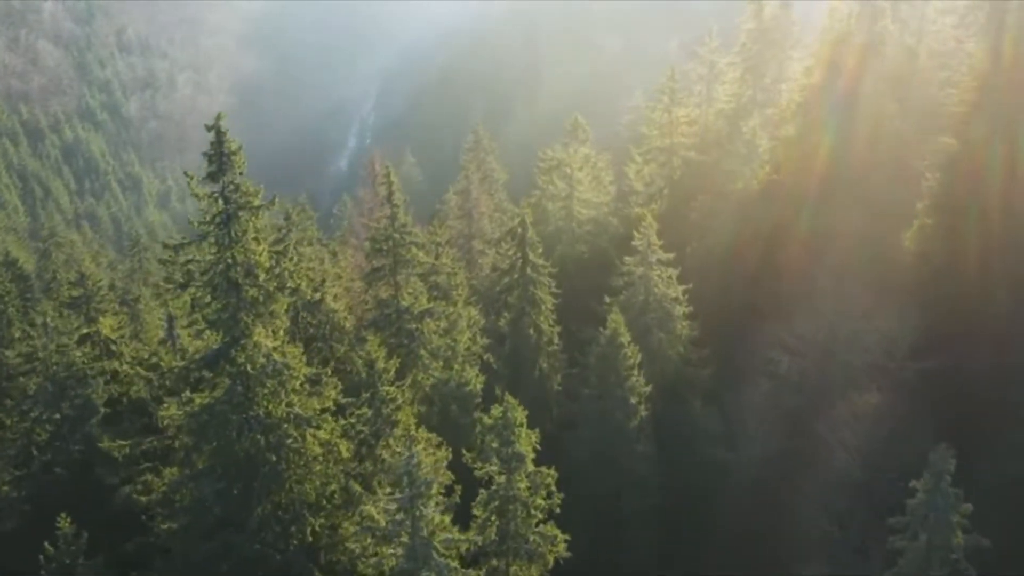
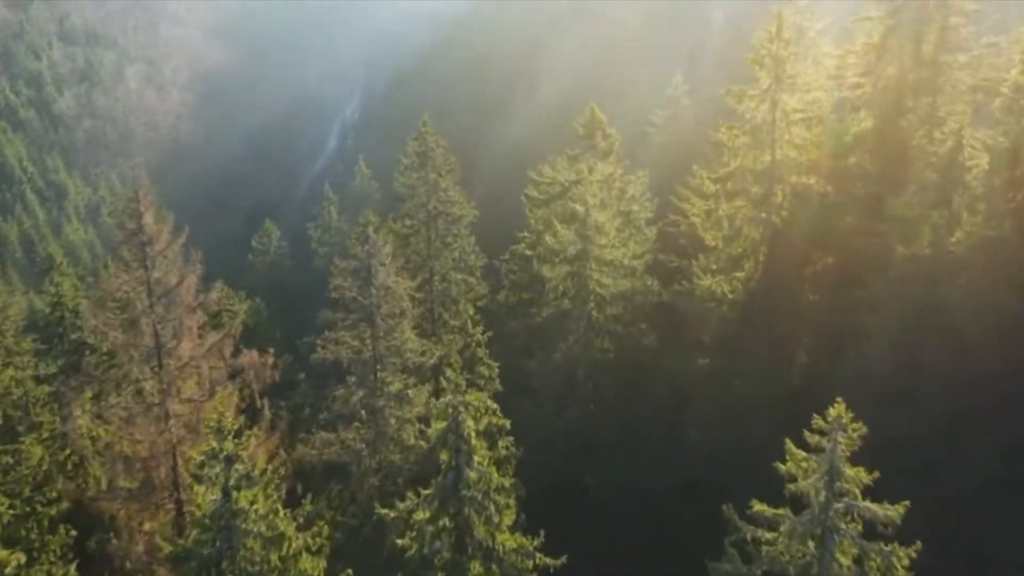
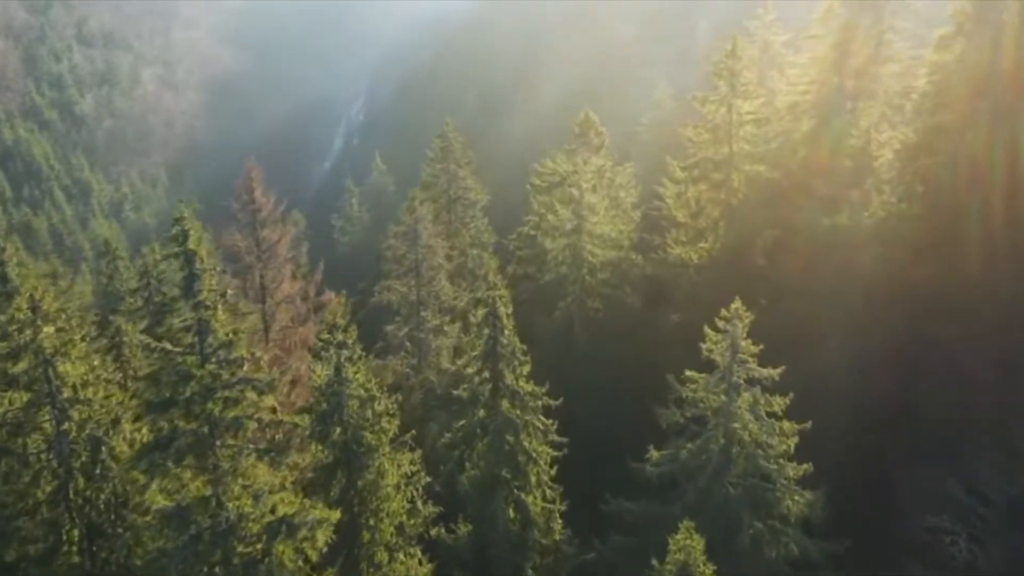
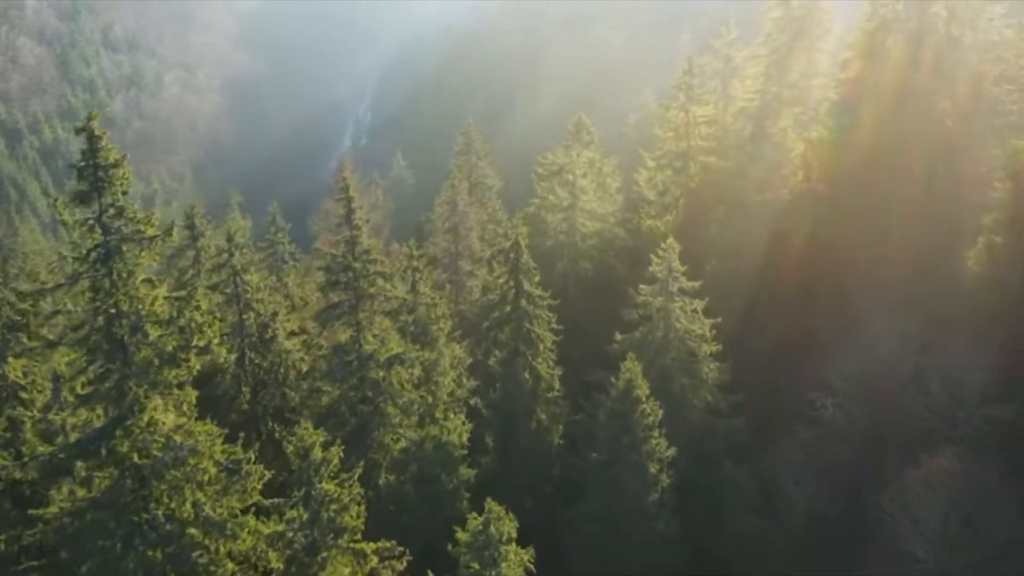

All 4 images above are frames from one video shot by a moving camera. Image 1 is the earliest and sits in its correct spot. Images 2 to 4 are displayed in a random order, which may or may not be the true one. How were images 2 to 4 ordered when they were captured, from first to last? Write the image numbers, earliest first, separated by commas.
4, 3, 2
